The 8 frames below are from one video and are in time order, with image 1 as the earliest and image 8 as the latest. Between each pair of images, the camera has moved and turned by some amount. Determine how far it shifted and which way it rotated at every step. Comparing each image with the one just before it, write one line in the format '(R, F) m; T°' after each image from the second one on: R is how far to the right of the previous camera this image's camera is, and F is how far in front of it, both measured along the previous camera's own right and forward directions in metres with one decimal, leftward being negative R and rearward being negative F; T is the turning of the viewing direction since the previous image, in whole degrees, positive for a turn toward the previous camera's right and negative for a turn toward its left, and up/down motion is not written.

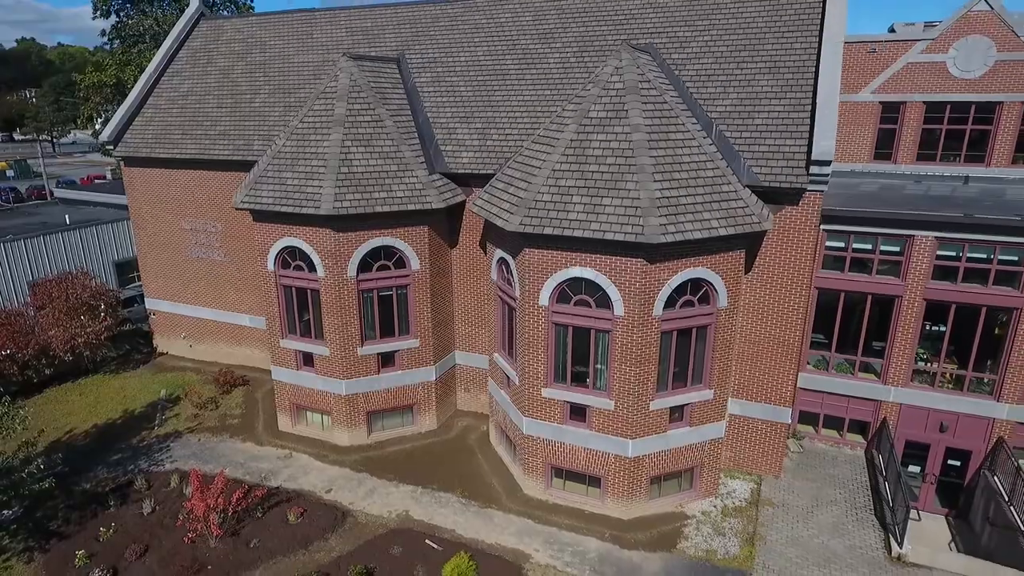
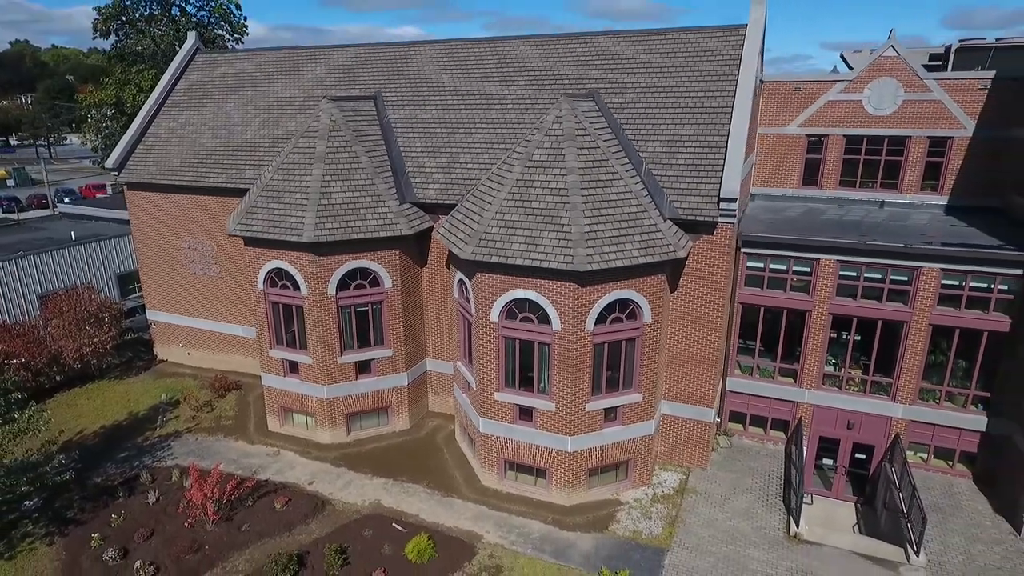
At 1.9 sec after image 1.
(+1.0, -2.1) m; 0°
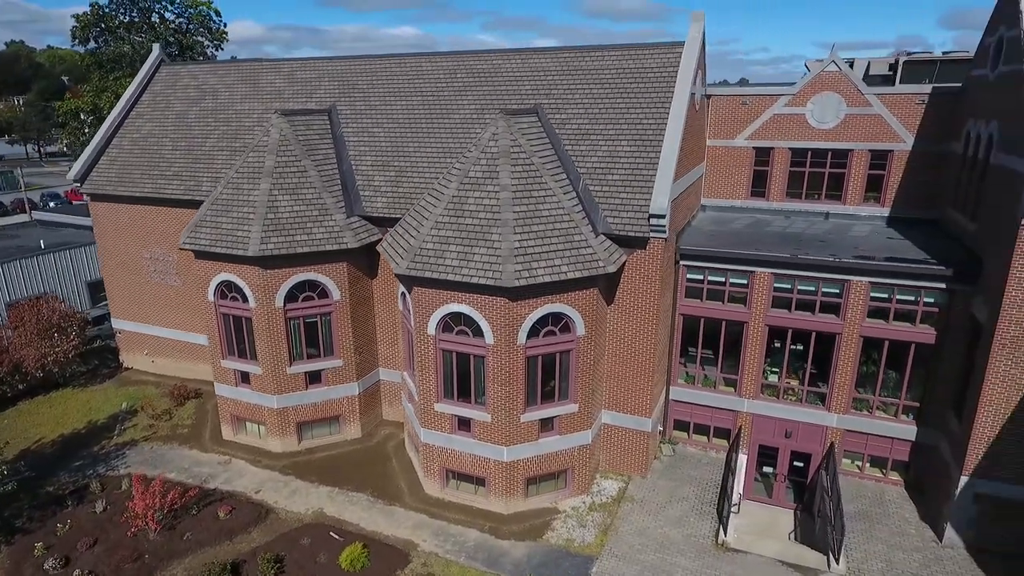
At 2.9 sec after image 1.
(+1.6, -0.4) m; 0°
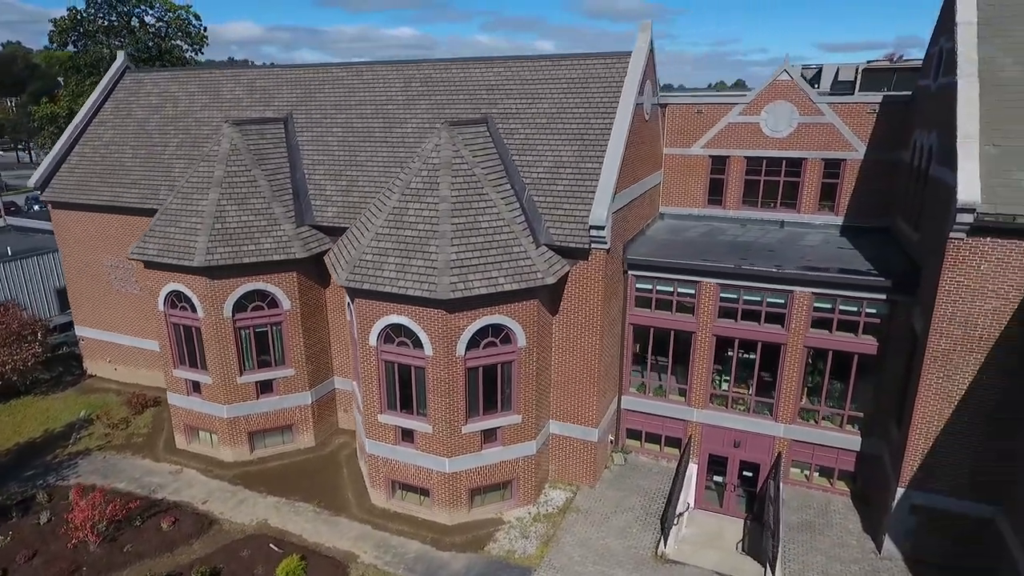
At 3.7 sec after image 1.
(+1.5, 0.0) m; 0°
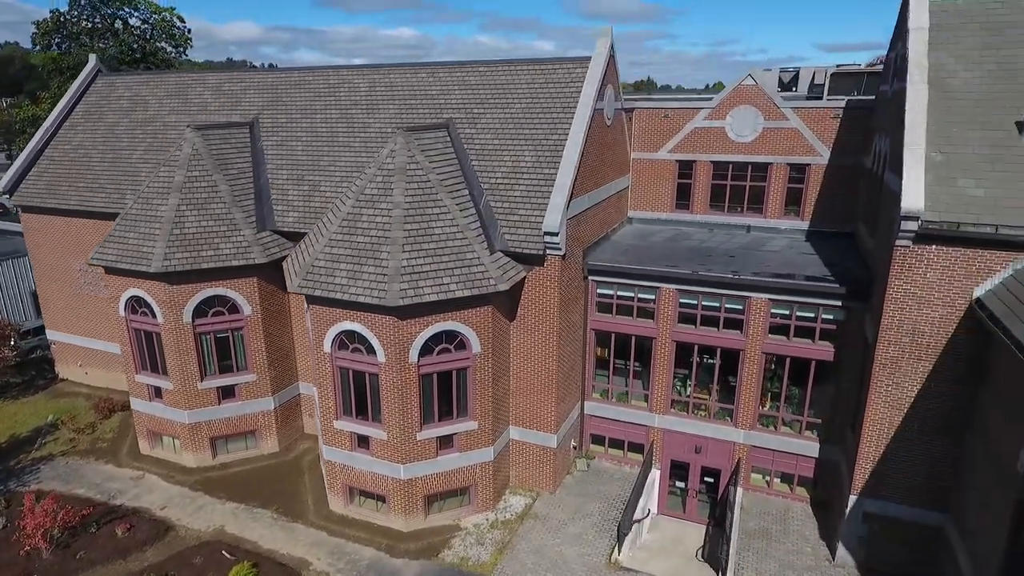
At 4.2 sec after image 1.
(+1.1, 0.0) m; 0°
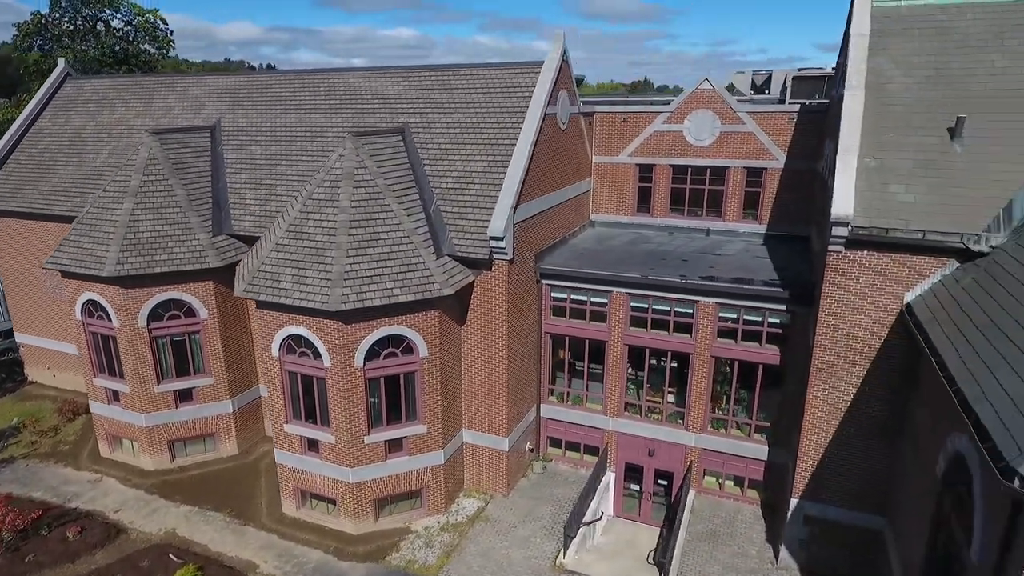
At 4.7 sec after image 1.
(+1.4, -0.1) m; 0°
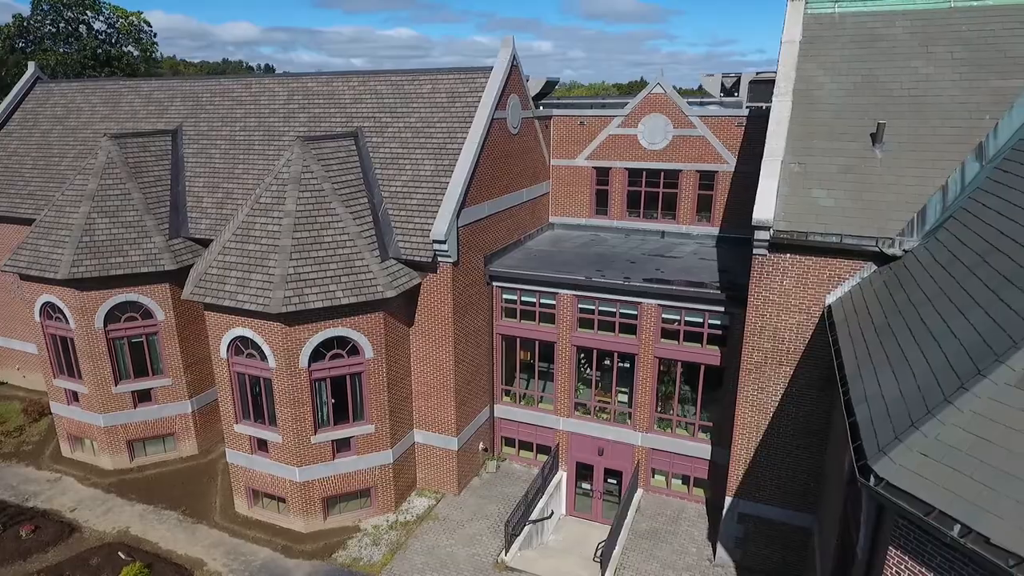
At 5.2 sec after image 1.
(+1.5, -0.3) m; 0°
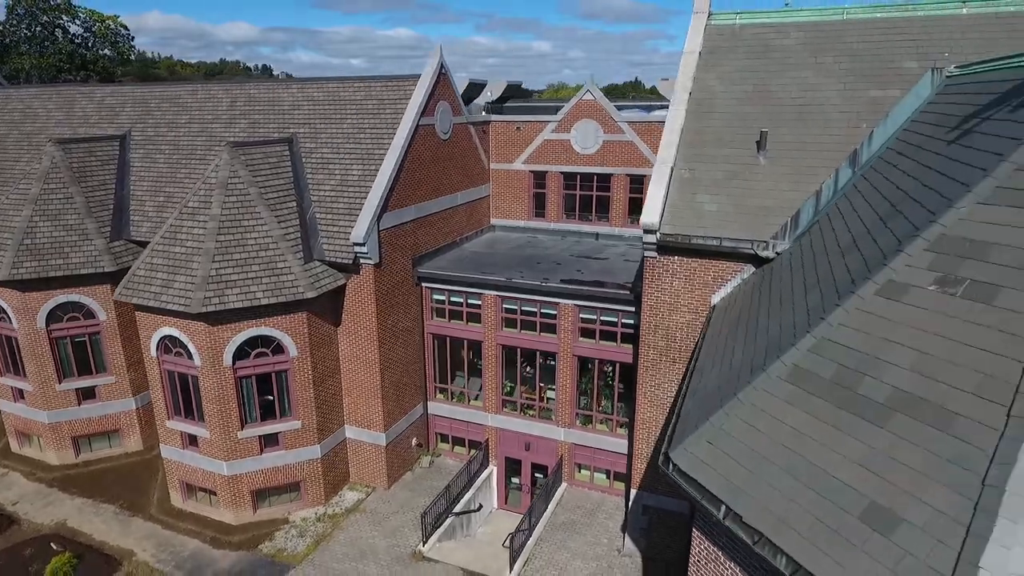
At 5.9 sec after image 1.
(+2.2, -0.6) m; 0°
